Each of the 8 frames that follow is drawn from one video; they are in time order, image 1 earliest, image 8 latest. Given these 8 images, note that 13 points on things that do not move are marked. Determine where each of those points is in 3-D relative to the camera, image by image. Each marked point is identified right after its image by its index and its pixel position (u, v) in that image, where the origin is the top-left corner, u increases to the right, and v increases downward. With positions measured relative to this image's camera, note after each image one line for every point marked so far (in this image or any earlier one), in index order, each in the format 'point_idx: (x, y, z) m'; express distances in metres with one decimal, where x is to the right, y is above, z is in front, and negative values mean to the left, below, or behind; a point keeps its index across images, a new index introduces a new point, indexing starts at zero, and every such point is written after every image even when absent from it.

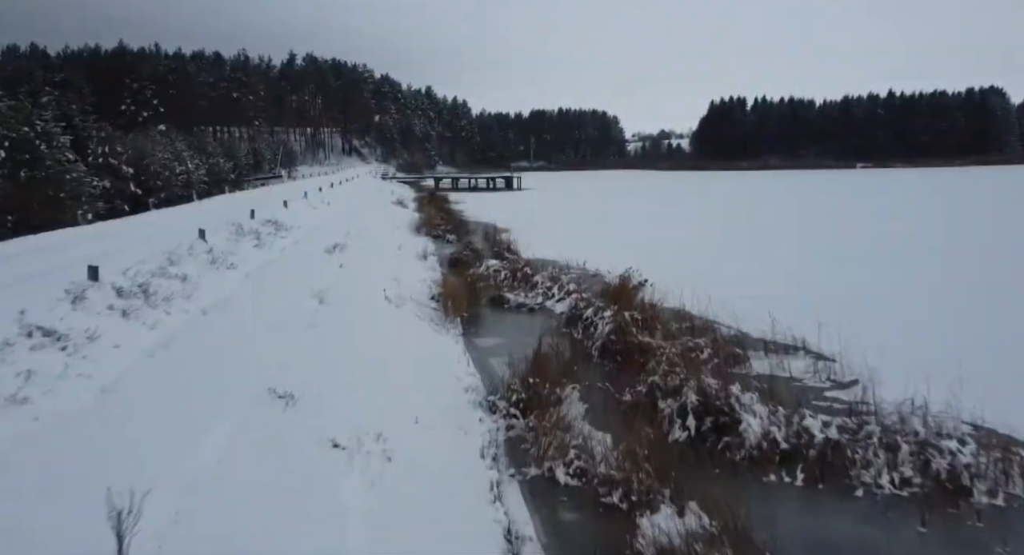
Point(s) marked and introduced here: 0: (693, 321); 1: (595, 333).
0: (+2.9, -0.8, +8.6) m
1: (+1.3, -0.9, +8.1) m
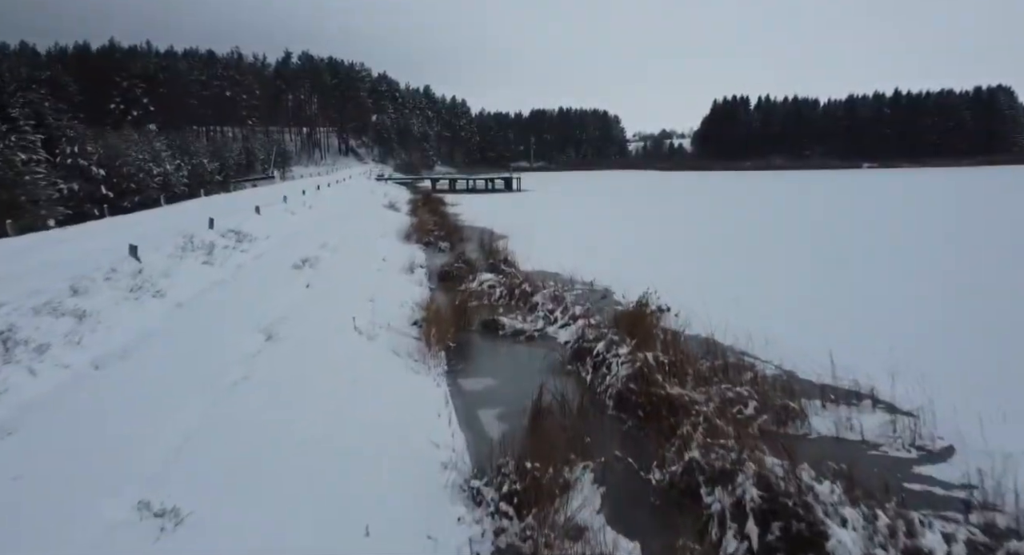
0: (+2.8, -1.1, +7.1) m
1: (+1.2, -1.2, +6.5) m
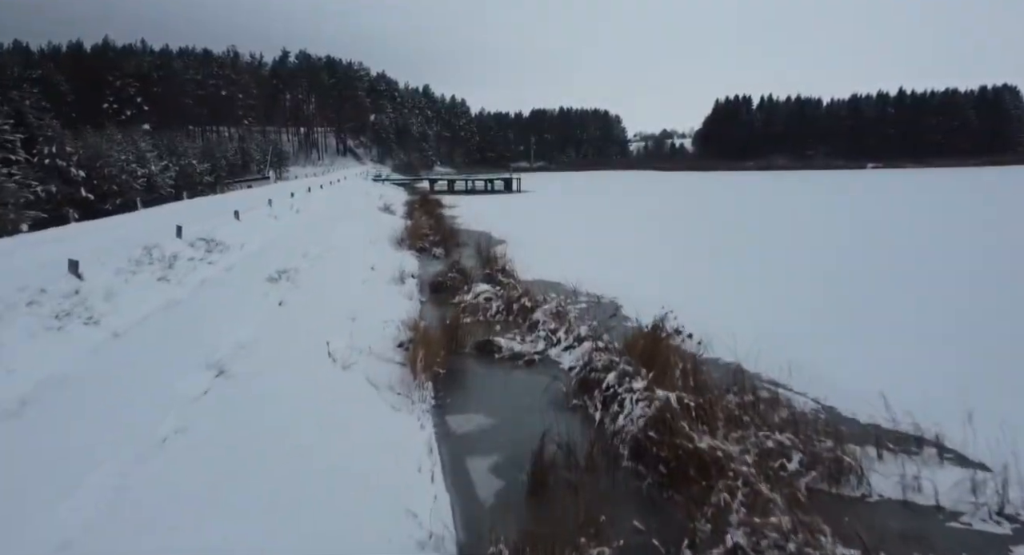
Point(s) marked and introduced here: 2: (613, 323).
0: (+2.8, -1.4, +6.1) m
1: (+1.2, -1.5, +5.6) m
2: (+1.7, -0.8, +8.9) m
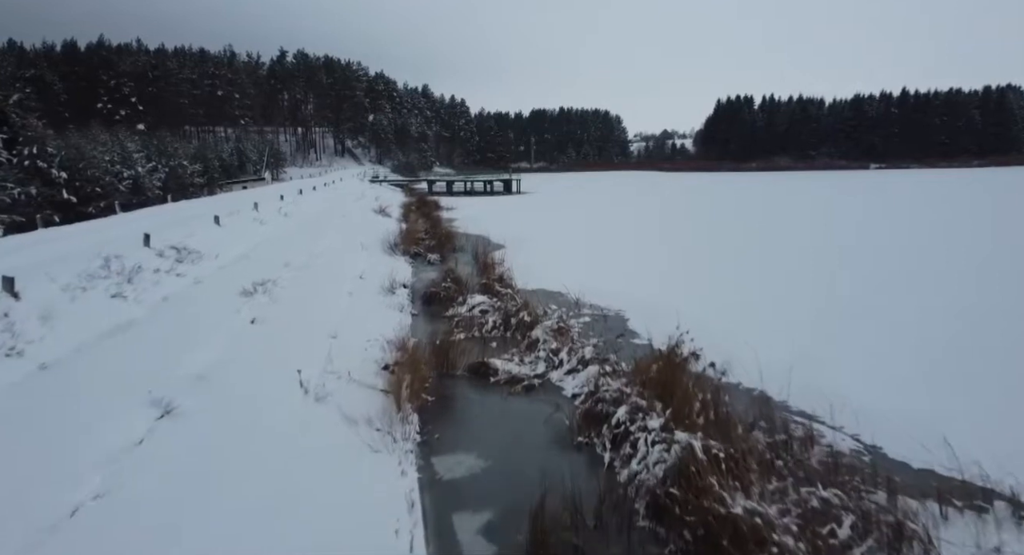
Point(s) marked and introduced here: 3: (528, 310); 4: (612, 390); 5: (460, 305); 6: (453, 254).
0: (+2.7, -1.6, +5.3) m
1: (+1.1, -1.7, +4.8) m
2: (+1.6, -1.0, +8.1) m
3: (+0.3, -0.6, +9.4) m
4: (+1.1, -1.3, +6.1) m
5: (-1.0, -0.6, +10.6) m
6: (-1.9, +0.7, +16.9) m
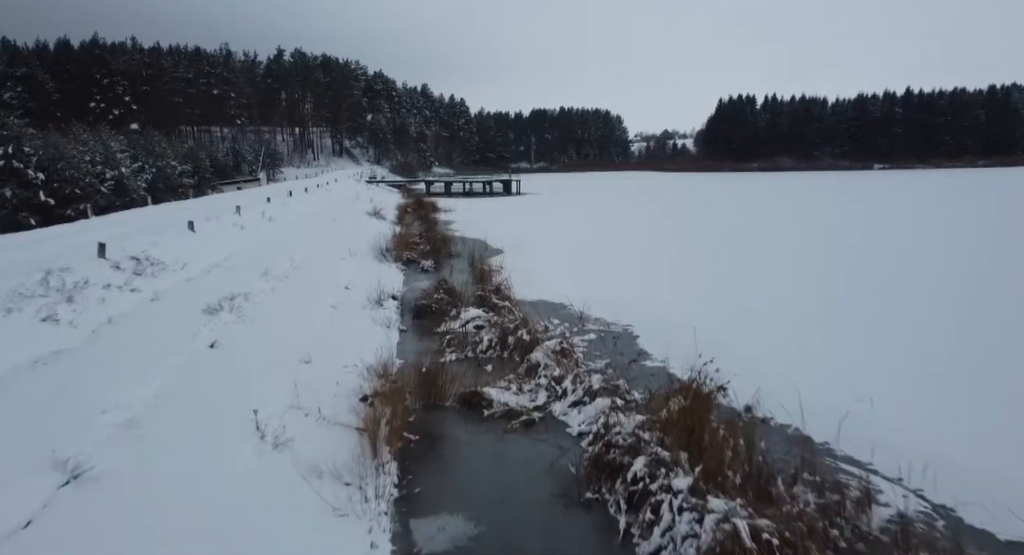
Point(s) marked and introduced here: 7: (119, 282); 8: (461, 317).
0: (+2.7, -1.8, +4.4) m
1: (+1.1, -1.9, +3.8) m
2: (+1.6, -1.2, +7.2) m
3: (+0.2, -0.8, +8.5) m
4: (+1.1, -1.5, +5.1) m
5: (-1.1, -0.8, +9.7) m
6: (-1.9, +0.5, +16.0) m
7: (-5.4, 0.0, +7.4) m
8: (-0.9, -0.7, +9.7) m
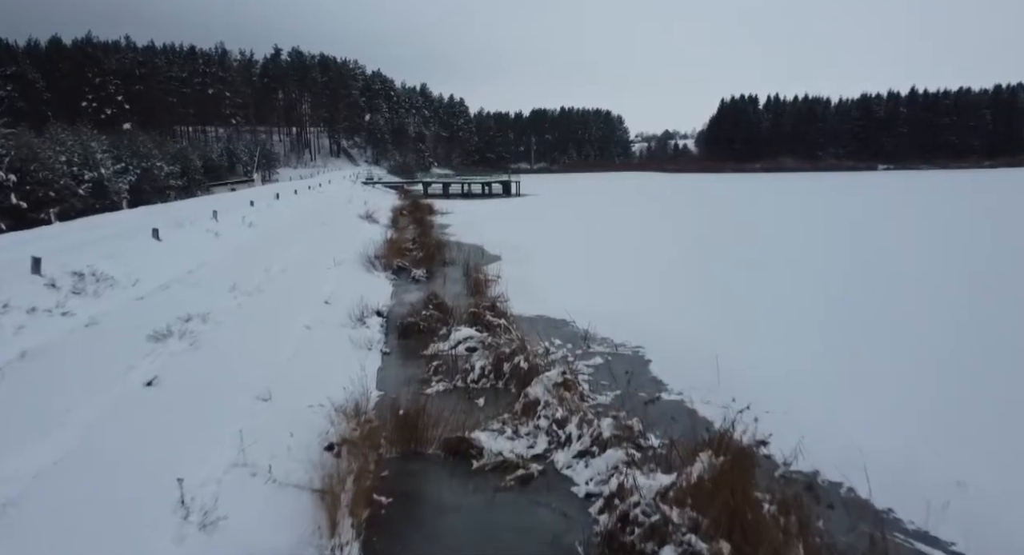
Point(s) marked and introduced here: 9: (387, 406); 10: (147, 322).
0: (+2.6, -2.0, +3.3) m
1: (+1.0, -2.1, +2.8) m
2: (+1.5, -1.4, +6.2) m
3: (+0.2, -1.1, +7.4) m
4: (+1.0, -1.7, +4.1) m
5: (-1.1, -1.0, +8.7) m
6: (-2.0, +0.3, +15.0) m
7: (-5.4, -0.3, +6.4) m
8: (-1.0, -1.0, +8.7) m
9: (-1.5, -1.5, +6.3) m
10: (-4.5, -0.6, +6.7) m
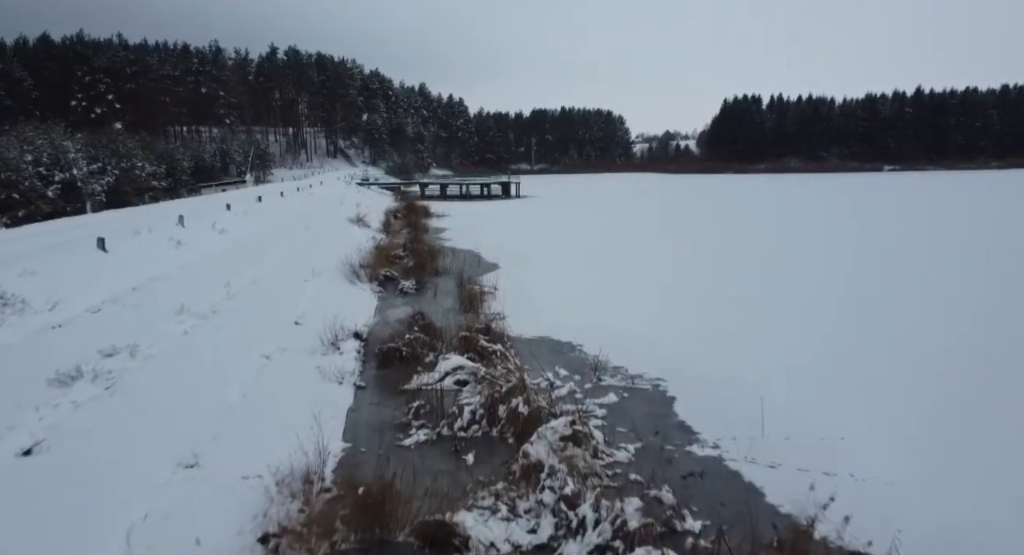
0: (+2.6, -2.3, +2.0) m
1: (+1.0, -2.4, +1.5) m
2: (+1.5, -1.7, +4.8) m
3: (+0.2, -1.3, +6.1) m
4: (+1.0, -2.0, +2.8) m
5: (-1.1, -1.3, +7.4) m
6: (-2.0, 0.0, +13.7) m
7: (-5.5, -0.6, +5.1) m
8: (-1.0, -1.2, +7.4) m
9: (-1.5, -1.7, +4.9) m
10: (-4.5, -0.8, +5.4) m
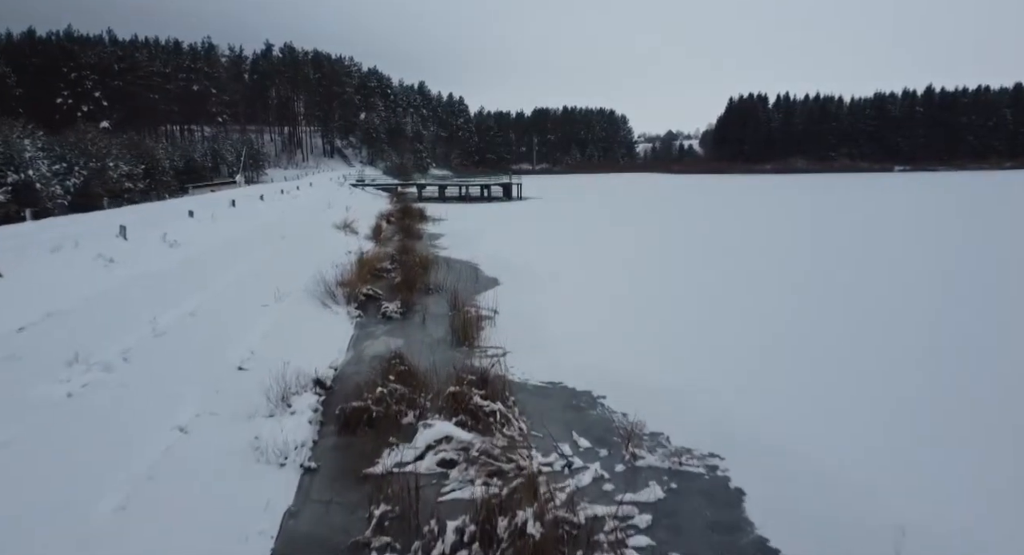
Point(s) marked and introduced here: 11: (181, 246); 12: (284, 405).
0: (+2.6, -2.7, +0.1) m
1: (+1.0, -2.8, -0.4) m
2: (+1.5, -2.1, +3.0) m
3: (+0.2, -1.7, +4.2) m
4: (+1.0, -2.4, +0.9) m
5: (-1.1, -1.7, +5.5) m
6: (-1.9, -0.4, +11.8) m
7: (-5.4, -1.0, +3.2) m
8: (-1.0, -1.6, +5.5) m
9: (-1.5, -2.1, +3.1) m
10: (-4.5, -1.2, +3.5) m
11: (-6.5, +0.6, +10.6) m
12: (-2.6, -1.4, +6.3) m
